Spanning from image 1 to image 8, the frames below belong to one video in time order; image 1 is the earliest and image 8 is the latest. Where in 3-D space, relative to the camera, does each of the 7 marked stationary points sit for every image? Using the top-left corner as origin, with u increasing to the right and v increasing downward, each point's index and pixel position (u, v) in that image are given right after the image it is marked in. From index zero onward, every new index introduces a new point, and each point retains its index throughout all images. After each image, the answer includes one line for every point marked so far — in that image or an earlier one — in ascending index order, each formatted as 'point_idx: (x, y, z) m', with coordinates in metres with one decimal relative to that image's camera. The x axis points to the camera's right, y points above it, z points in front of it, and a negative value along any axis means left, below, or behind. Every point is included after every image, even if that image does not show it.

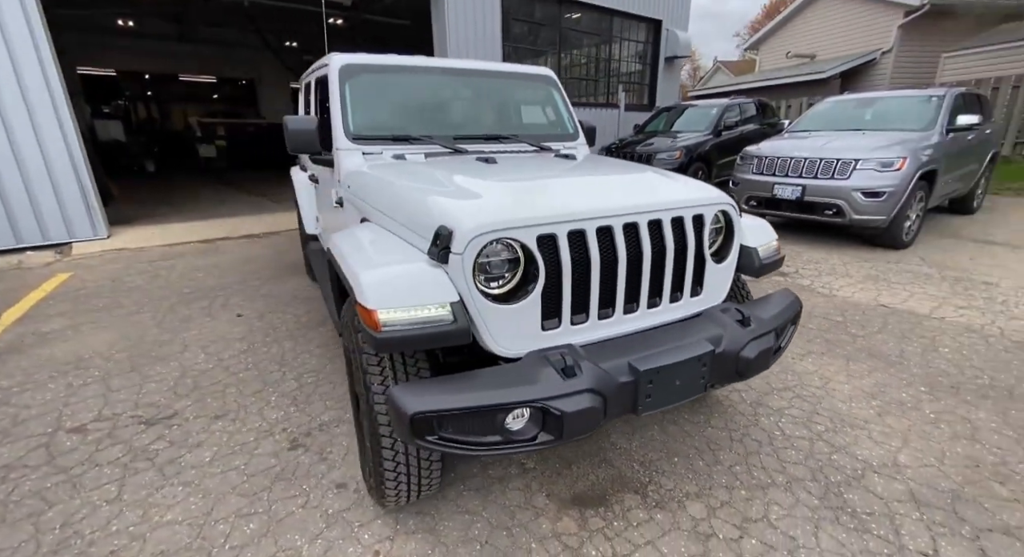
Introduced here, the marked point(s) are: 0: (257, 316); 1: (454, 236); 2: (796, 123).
0: (-2.0, -0.3, +3.7) m
1: (-0.2, +0.1, +1.5) m
2: (+4.2, +2.3, +6.8) m
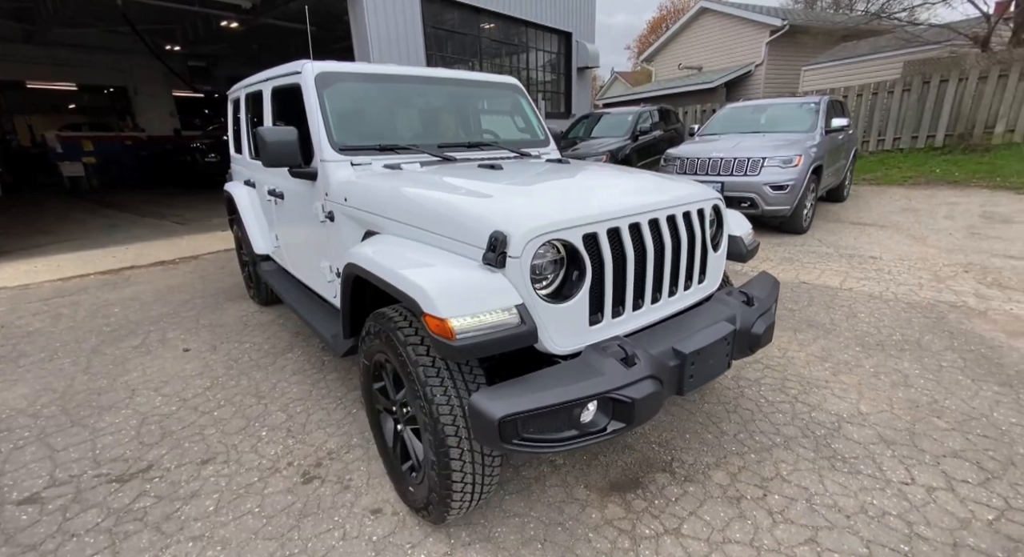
0: (-2.2, -0.5, +3.3) m
1: (0.0, +0.1, +1.5) m
2: (+3.2, +2.5, +7.6) m
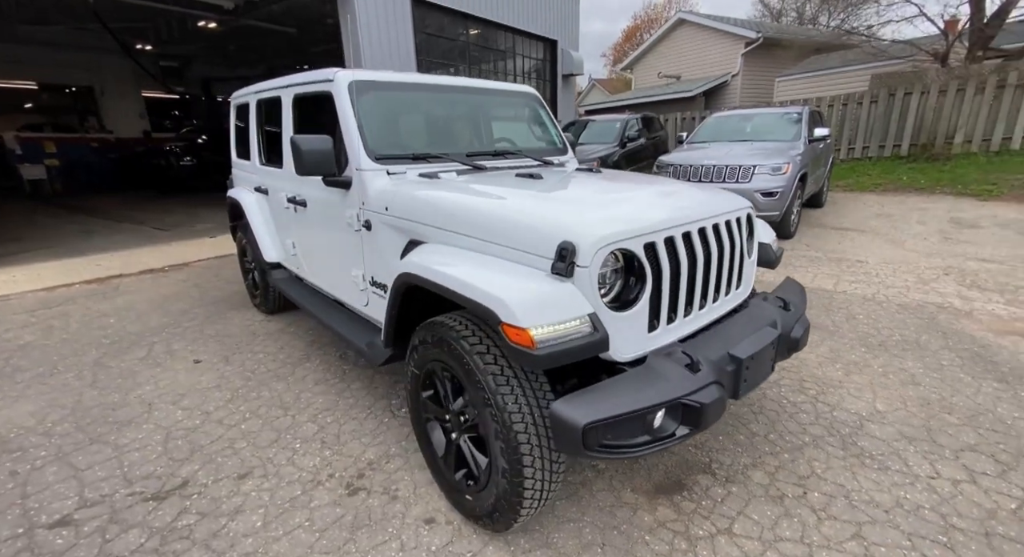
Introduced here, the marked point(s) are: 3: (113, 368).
0: (-2.0, -0.6, +3.3) m
1: (+0.2, +0.1, +1.5) m
2: (+3.0, +2.4, +7.8) m
3: (-2.7, -0.6, +3.2) m
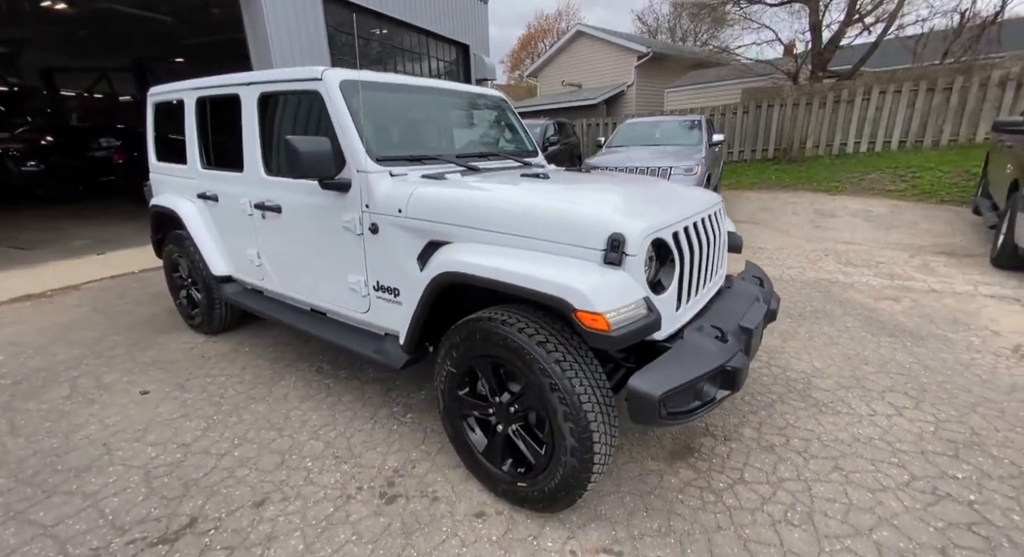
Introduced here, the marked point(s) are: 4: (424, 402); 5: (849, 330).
0: (-2.1, -0.7, +2.9) m
1: (+0.4, +0.1, +1.7) m
2: (+1.7, +2.5, +8.4) m
3: (-2.8, -0.8, +2.7) m
4: (-0.5, -0.7, +2.8) m
5: (+2.6, -0.4, +3.6) m
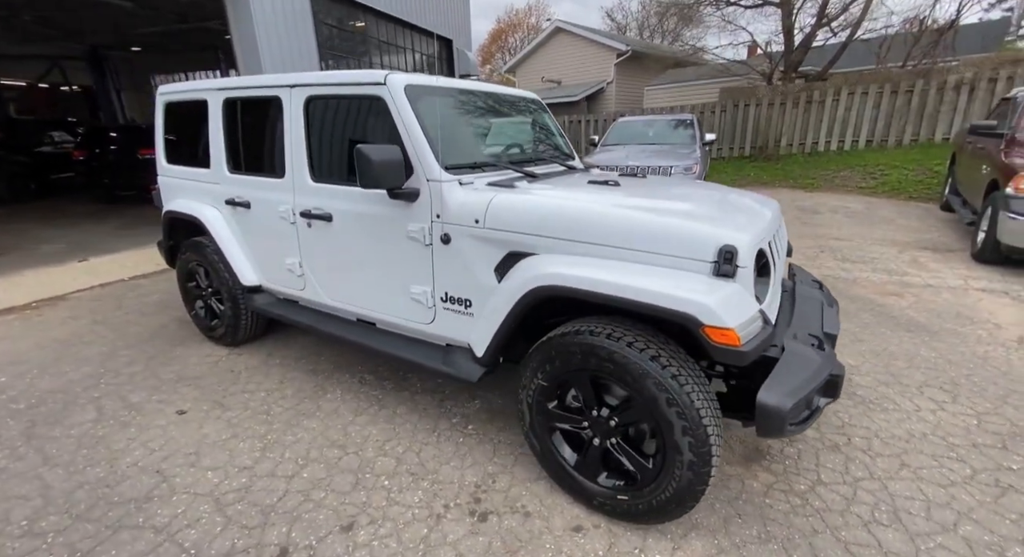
0: (-1.8, -0.8, +2.8) m
1: (+0.8, +0.1, +1.7) m
2: (+1.6, +2.6, +8.5) m
3: (-2.4, -0.8, +2.5) m
4: (-0.2, -0.8, +2.7) m
5: (+2.9, -0.4, +3.8) m
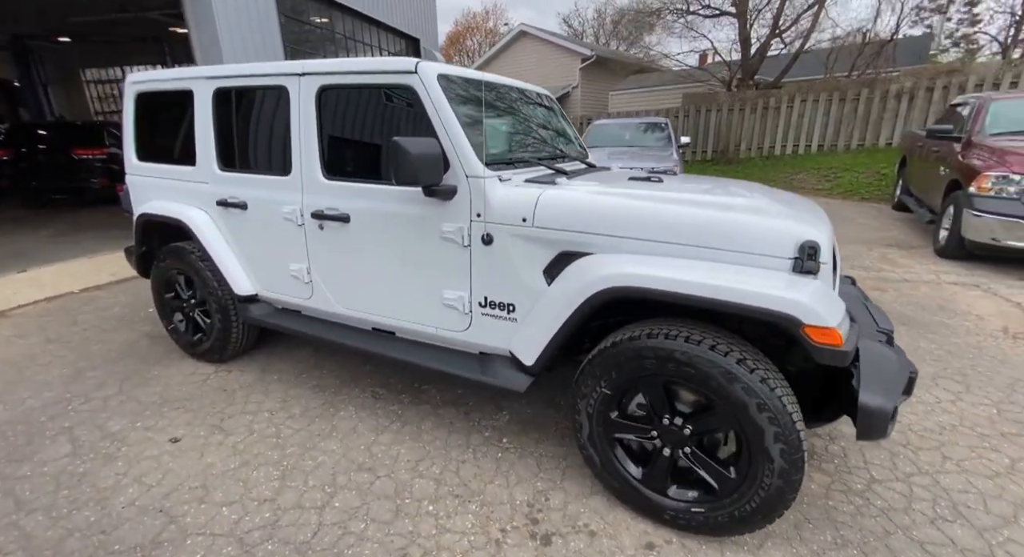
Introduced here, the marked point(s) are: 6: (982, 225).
0: (-1.6, -0.8, +2.5) m
1: (+1.1, +0.1, +1.6) m
2: (+1.2, +2.5, +8.5) m
3: (-2.2, -0.9, +2.1) m
4: (0.0, -0.8, +2.5) m
5: (+3.0, -0.4, +3.9) m
6: (+5.3, +0.6, +5.2) m
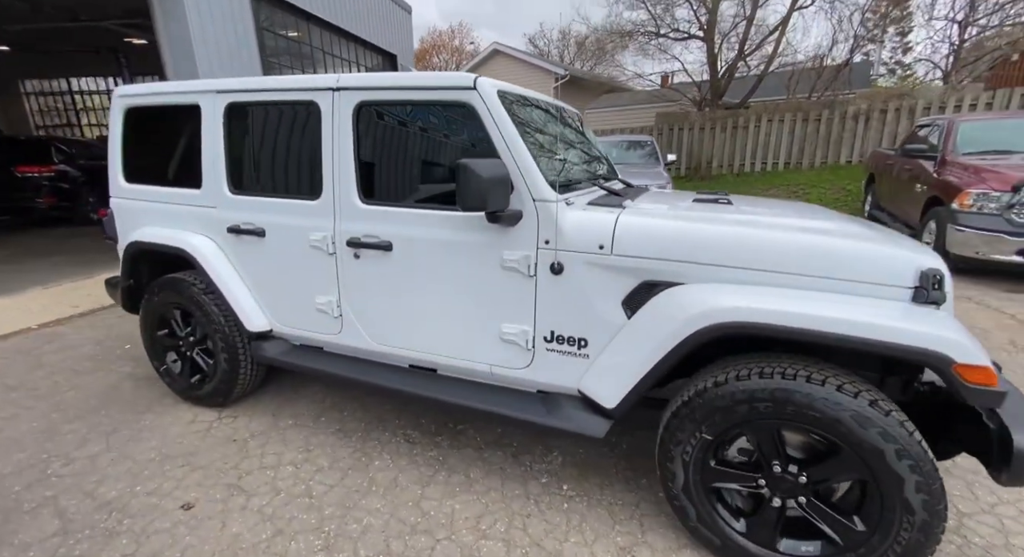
0: (-1.3, -1.0, +2.1) m
1: (+1.4, 0.0, +1.5) m
2: (+1.0, +2.2, +8.4) m
3: (-1.9, -1.1, +1.8) m
4: (+0.3, -0.9, +2.3) m
5: (+3.1, -0.5, +3.9) m
6: (+5.3, +0.5, +5.5) m
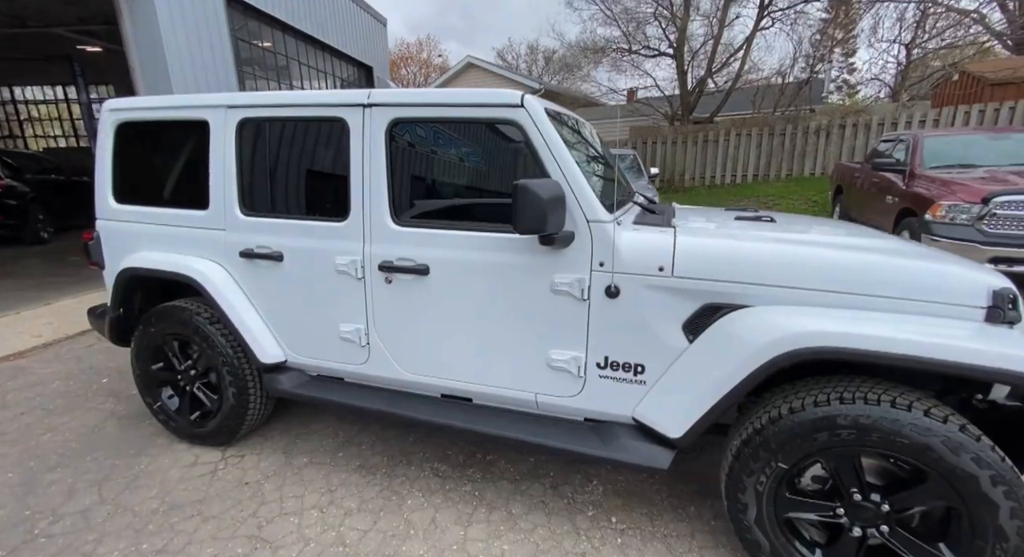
0: (-1.1, -1.1, +1.9) m
1: (+1.6, -0.1, +1.5) m
2: (+0.7, +2.0, +8.5) m
3: (-1.6, -1.2, +1.5) m
4: (+0.5, -1.0, +2.2) m
5: (+3.2, -0.6, +4.0) m
6: (+5.3, +0.4, +5.7) m
